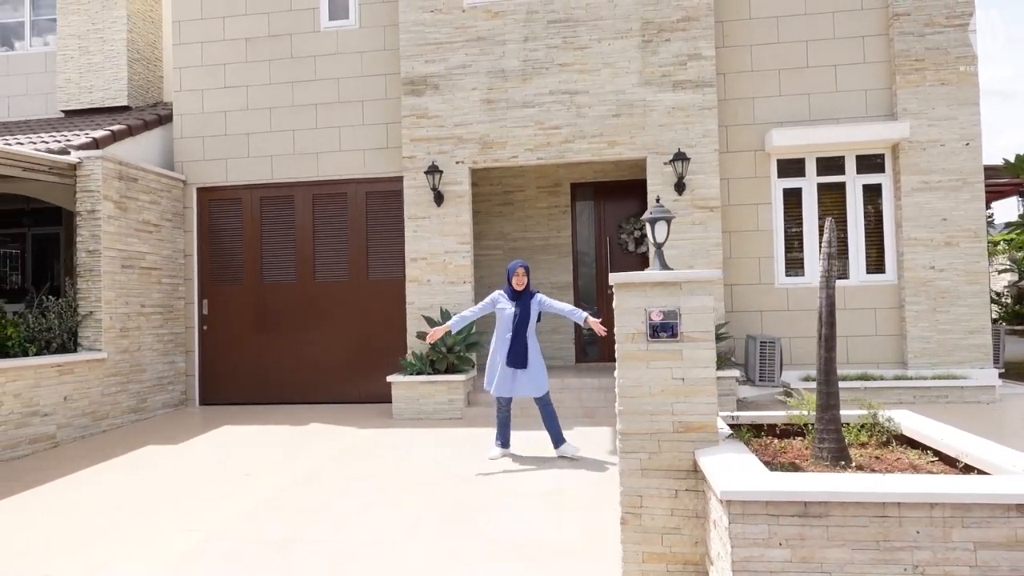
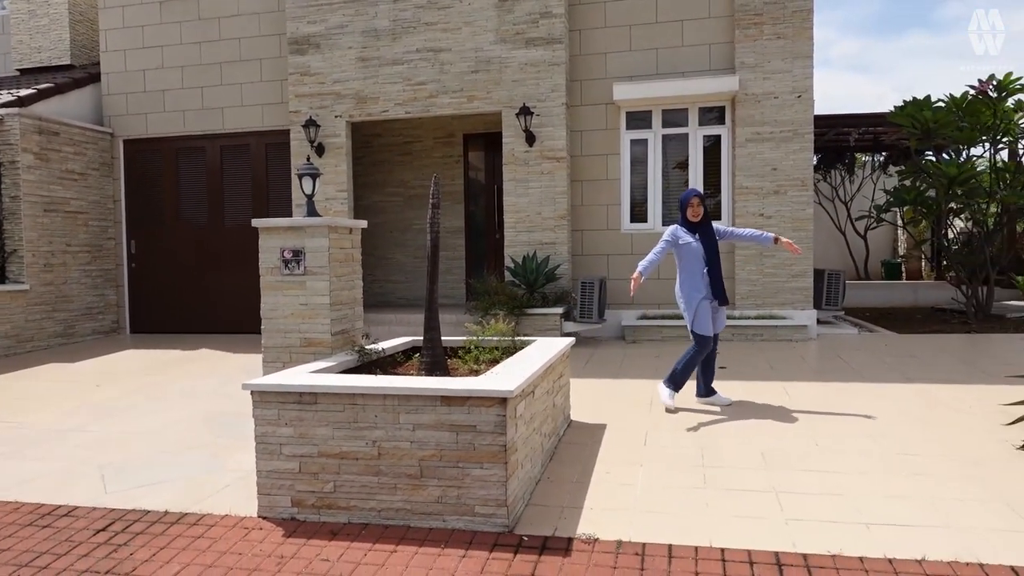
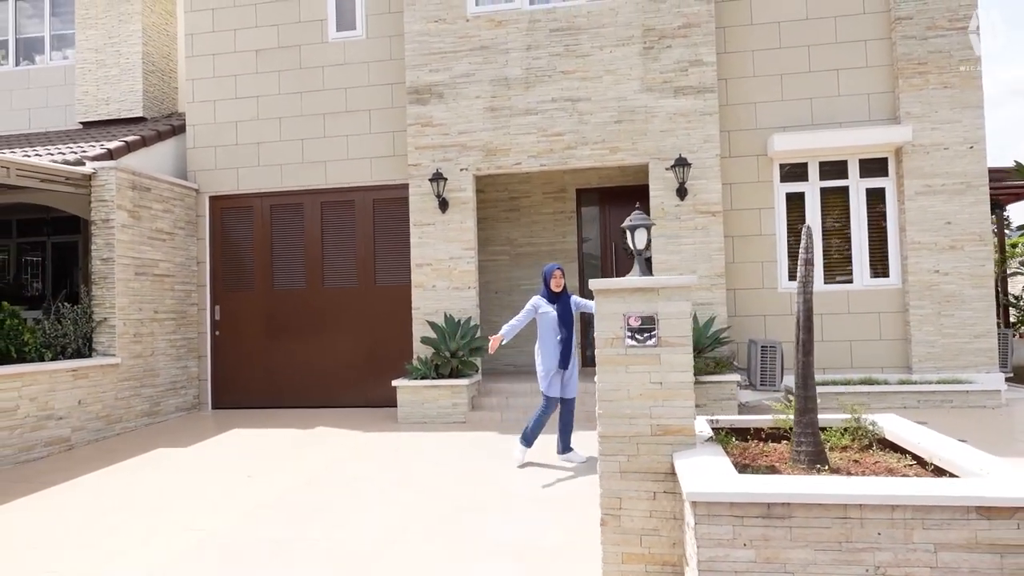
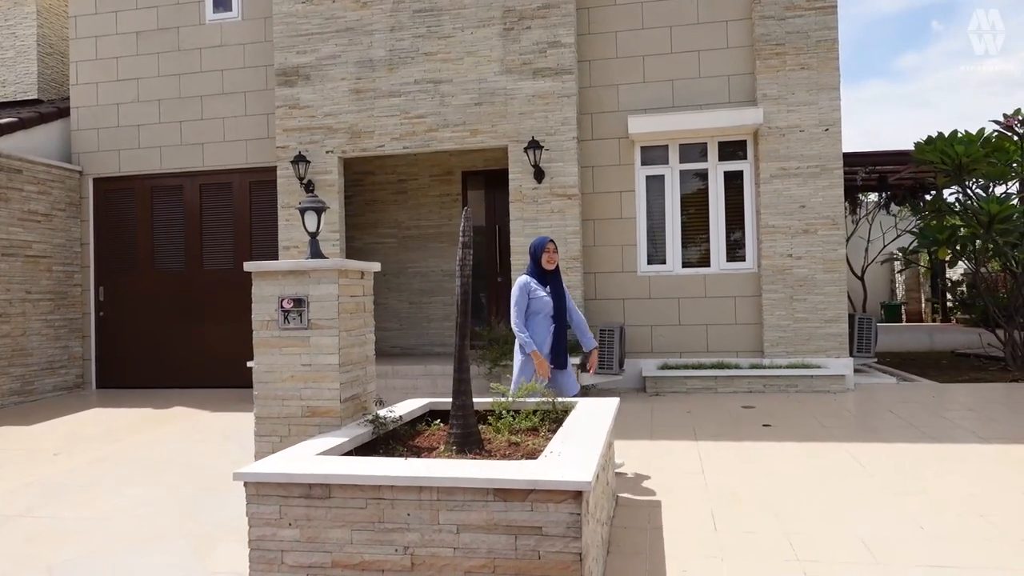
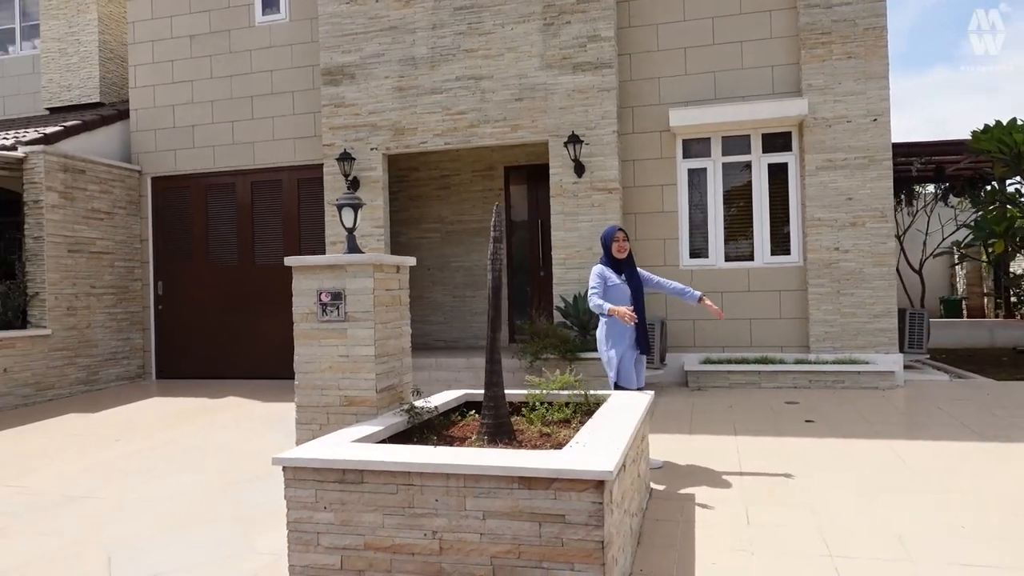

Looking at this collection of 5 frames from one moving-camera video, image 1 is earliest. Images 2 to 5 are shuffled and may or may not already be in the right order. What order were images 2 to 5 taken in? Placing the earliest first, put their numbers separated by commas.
3, 4, 5, 2
